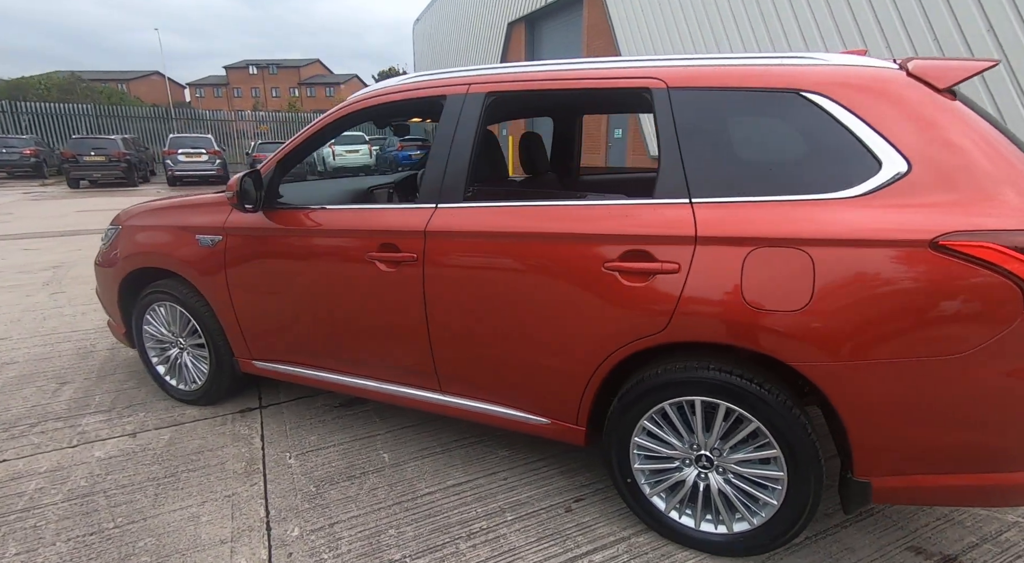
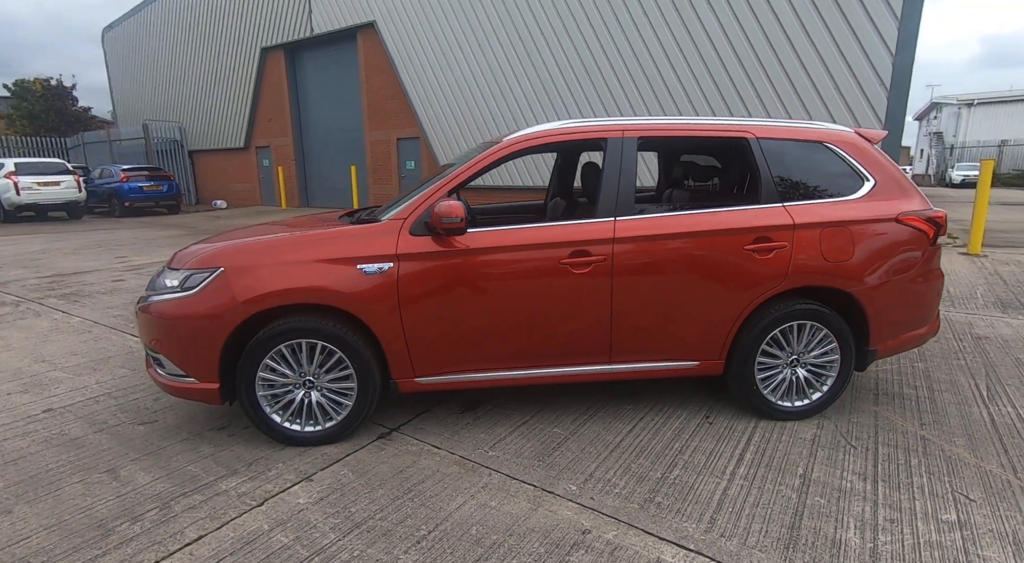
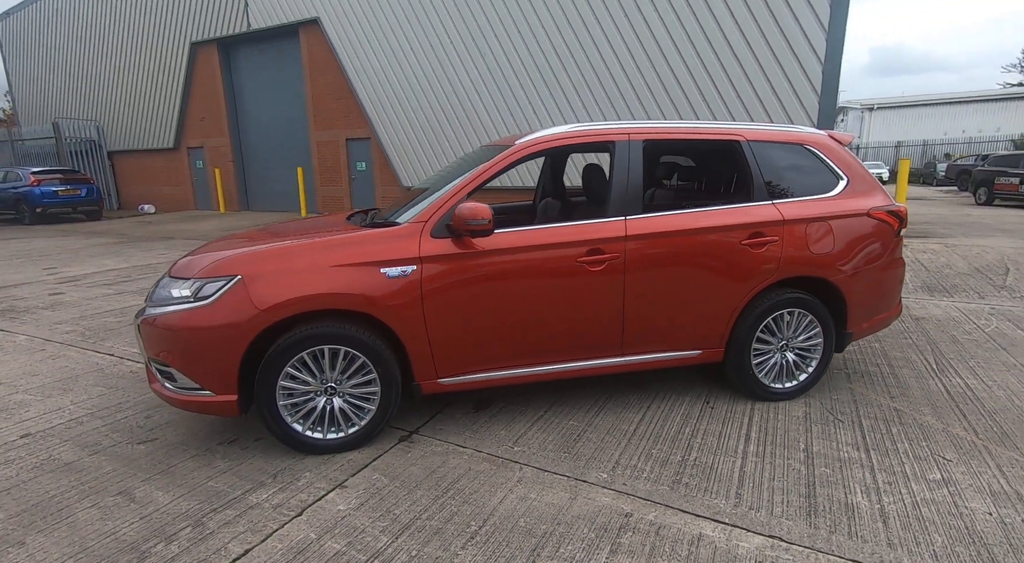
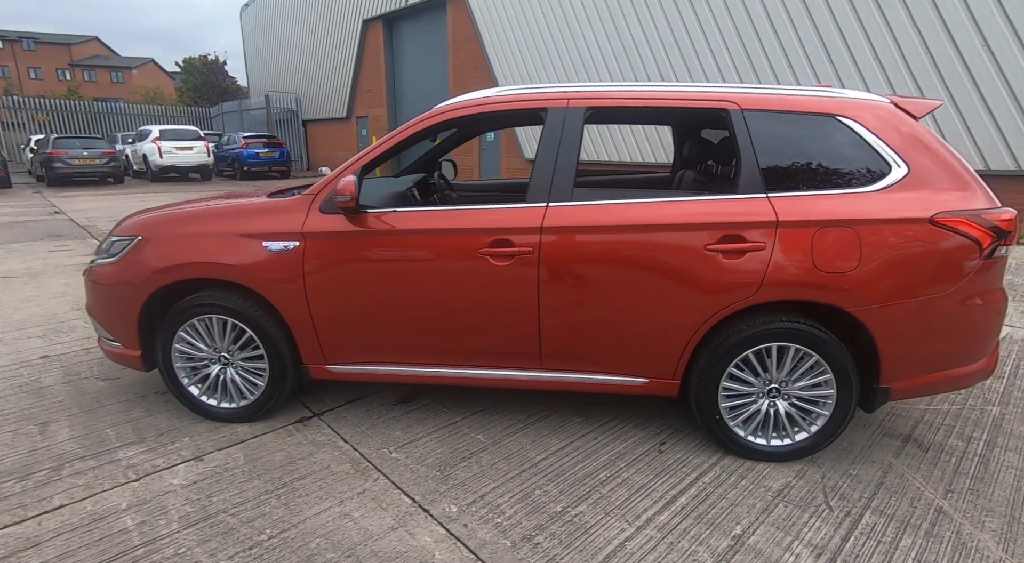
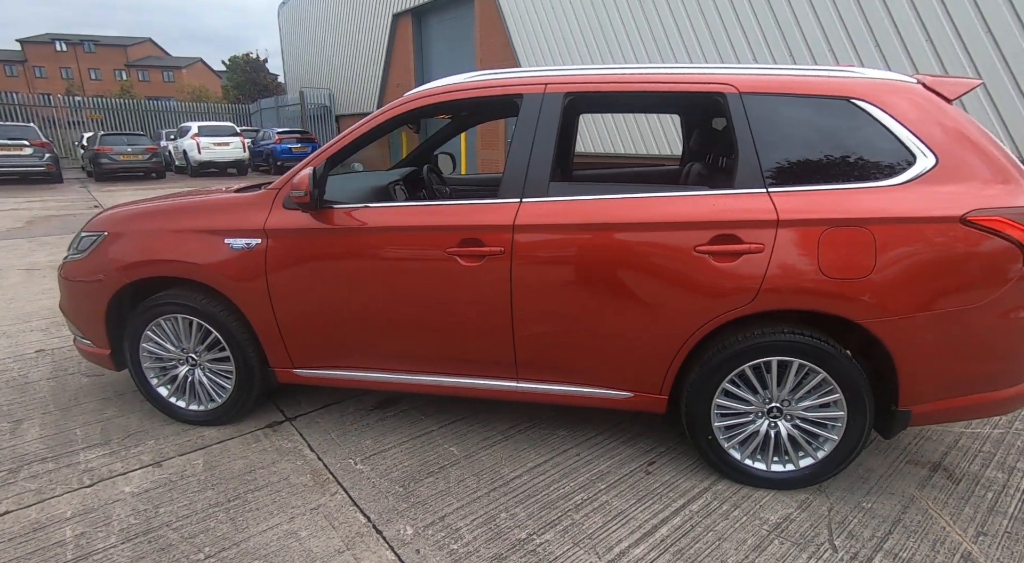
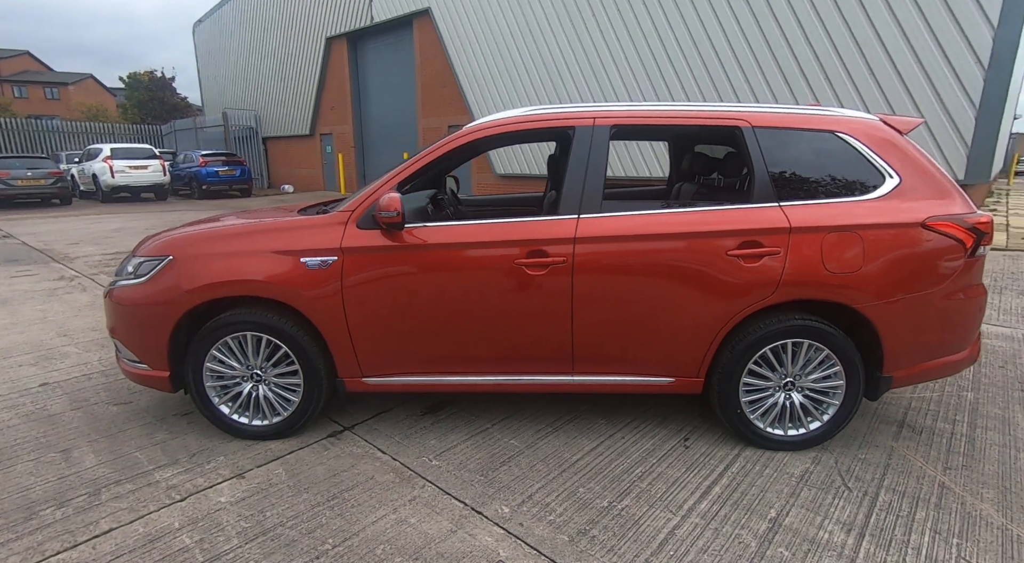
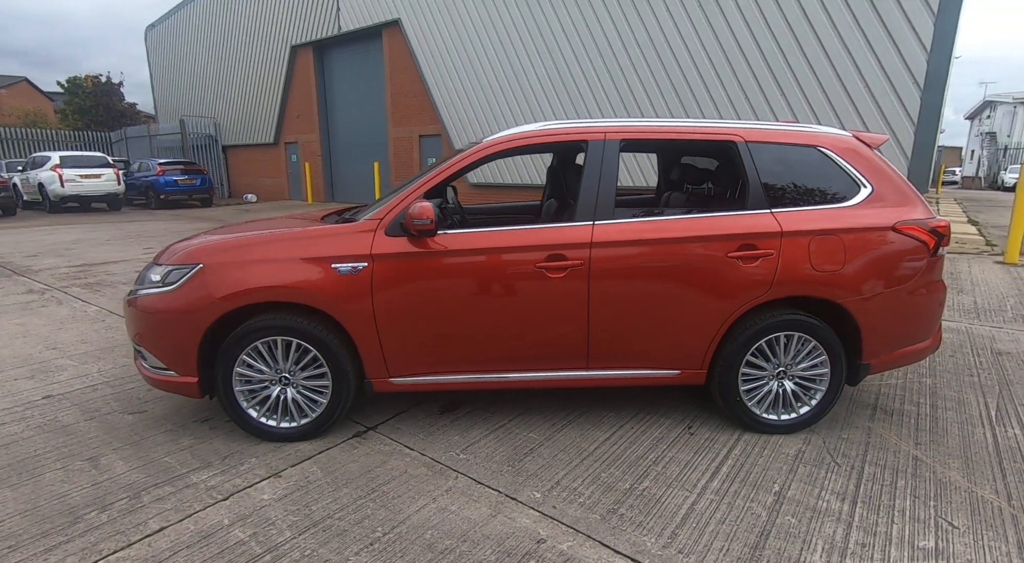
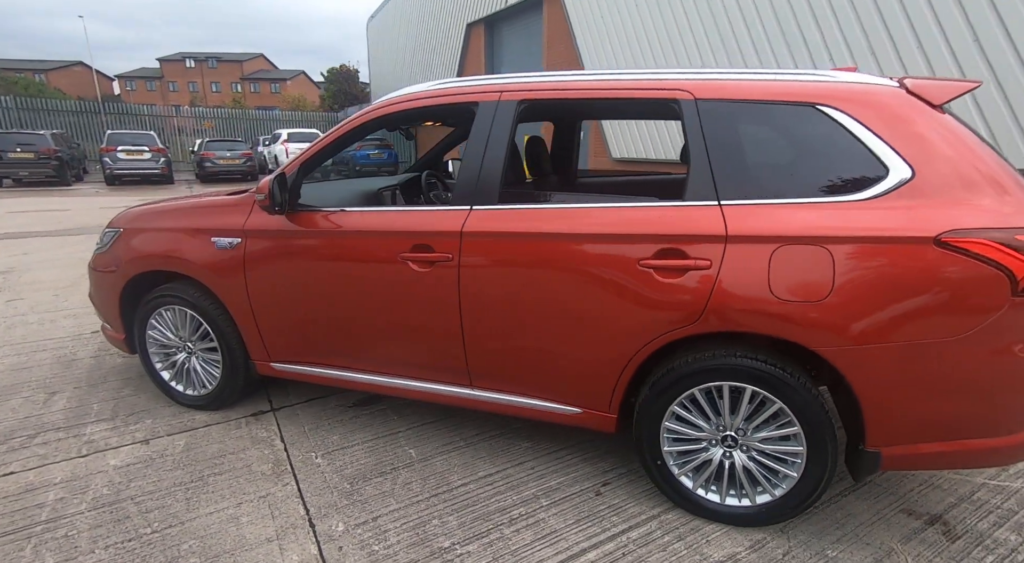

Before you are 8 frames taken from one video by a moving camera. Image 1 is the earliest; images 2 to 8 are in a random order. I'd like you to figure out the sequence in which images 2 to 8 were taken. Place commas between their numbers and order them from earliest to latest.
8, 5, 4, 6, 7, 2, 3
